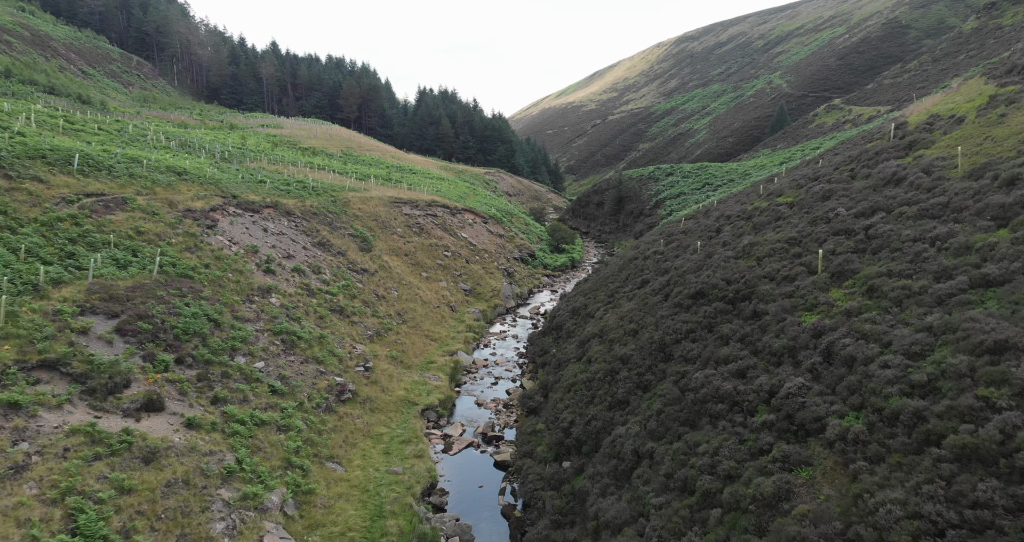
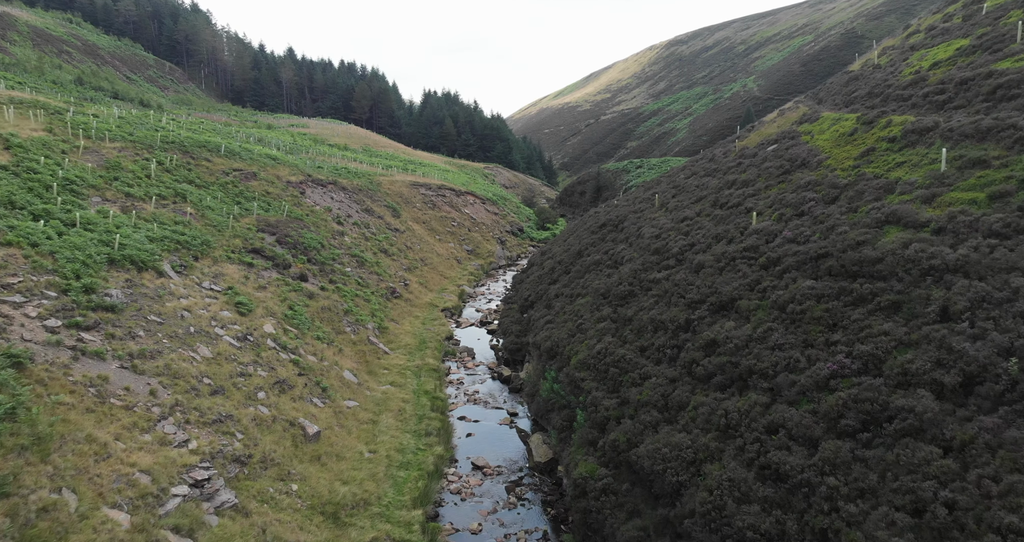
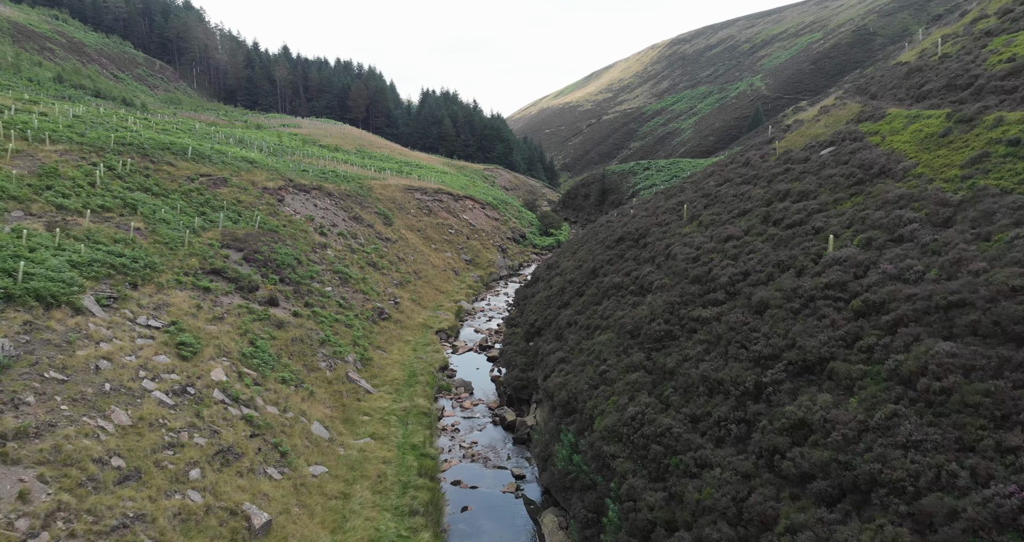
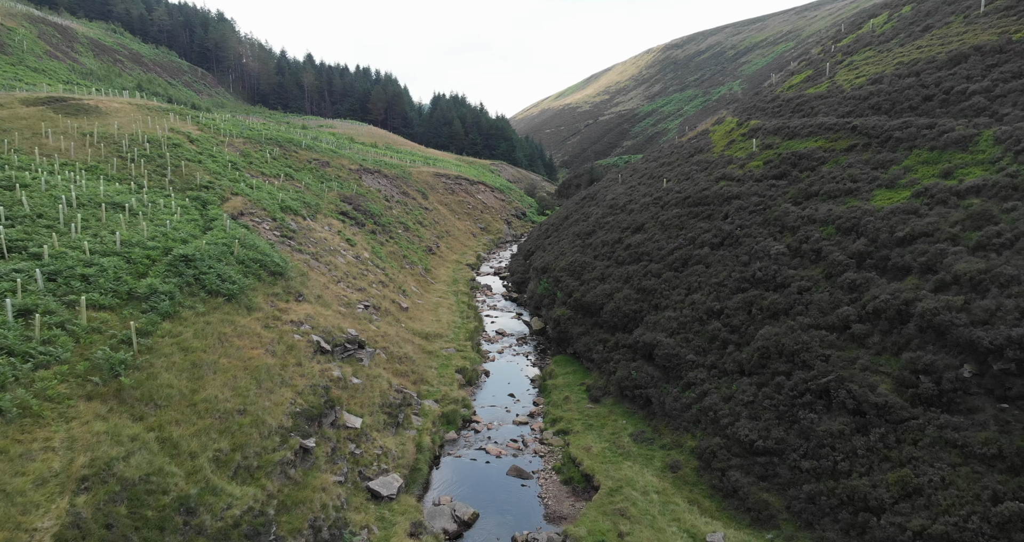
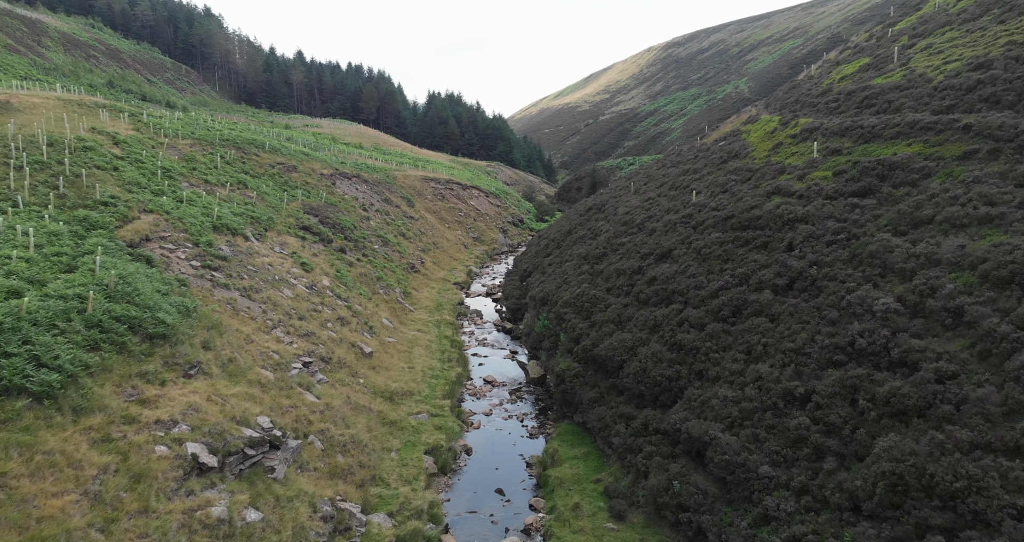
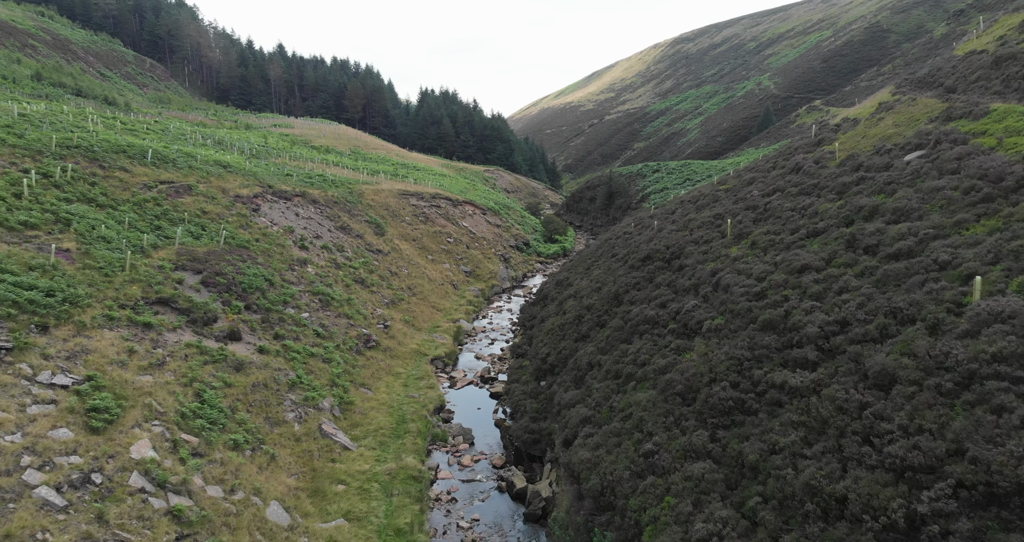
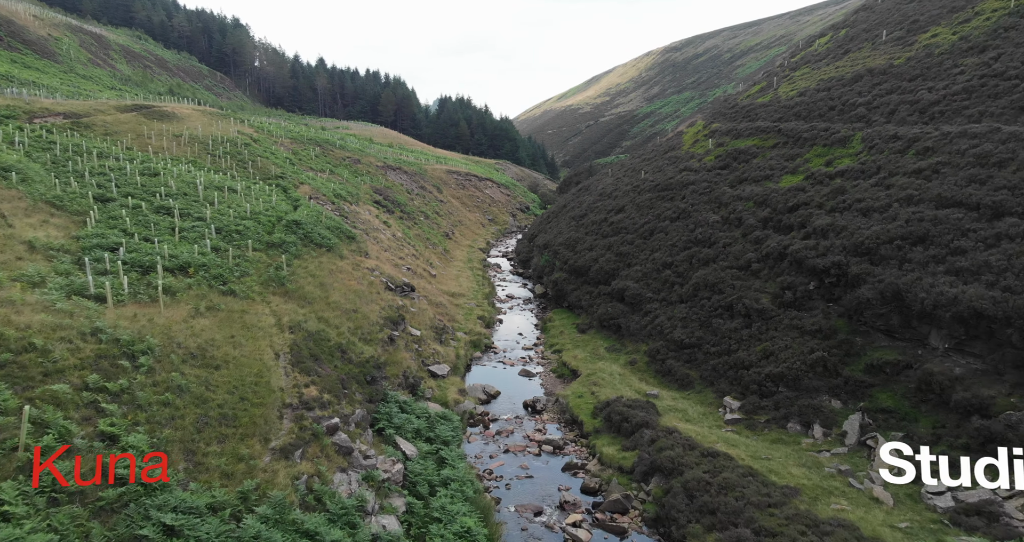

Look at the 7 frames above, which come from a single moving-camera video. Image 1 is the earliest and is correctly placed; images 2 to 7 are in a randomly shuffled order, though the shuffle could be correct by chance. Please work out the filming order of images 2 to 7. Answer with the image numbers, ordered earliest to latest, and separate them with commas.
6, 3, 2, 5, 4, 7
